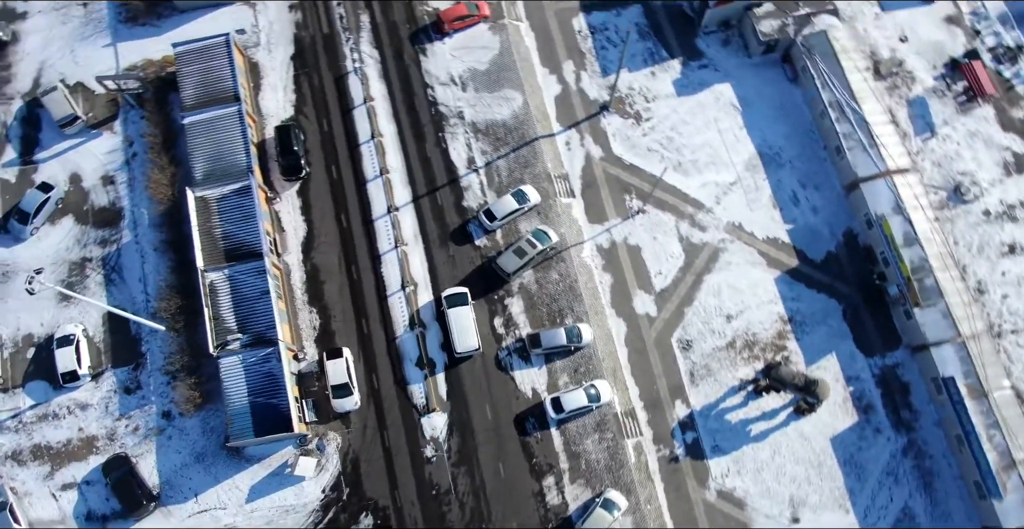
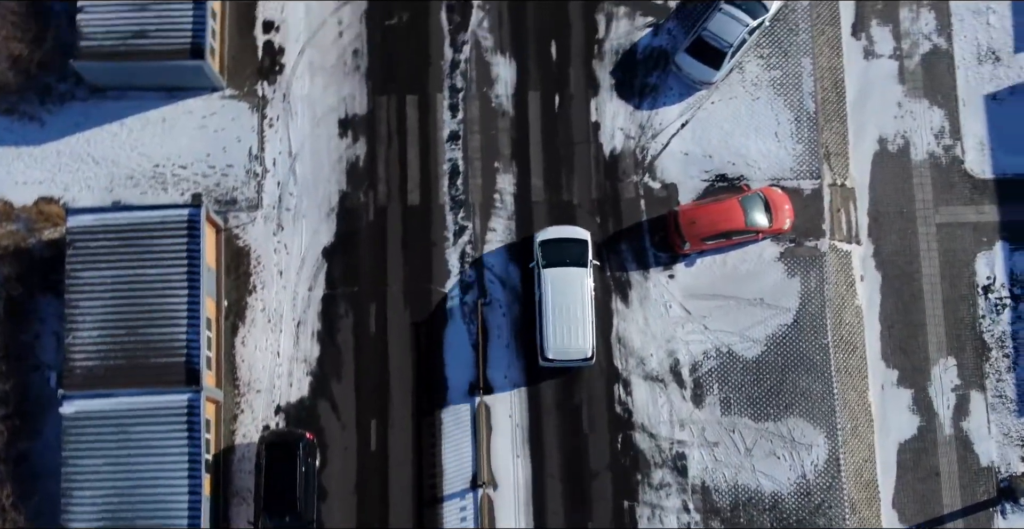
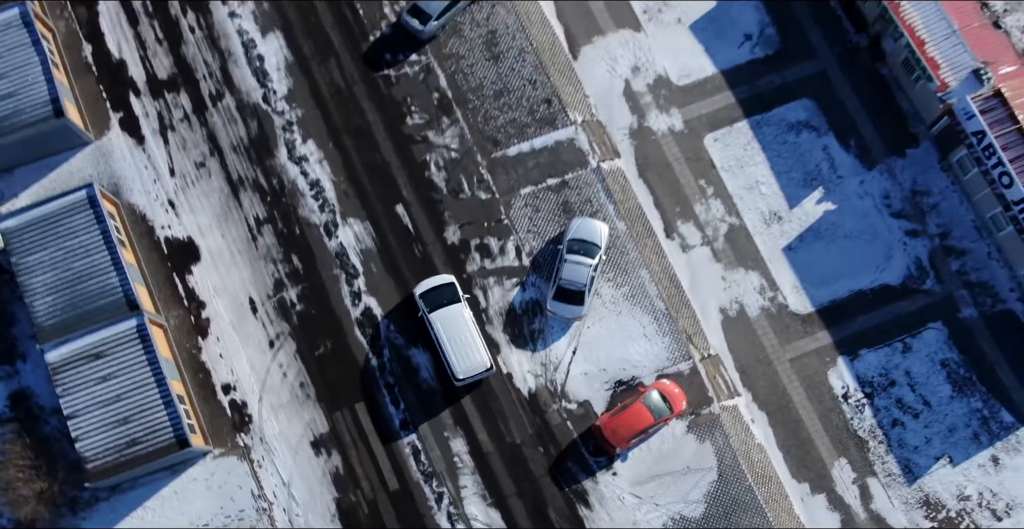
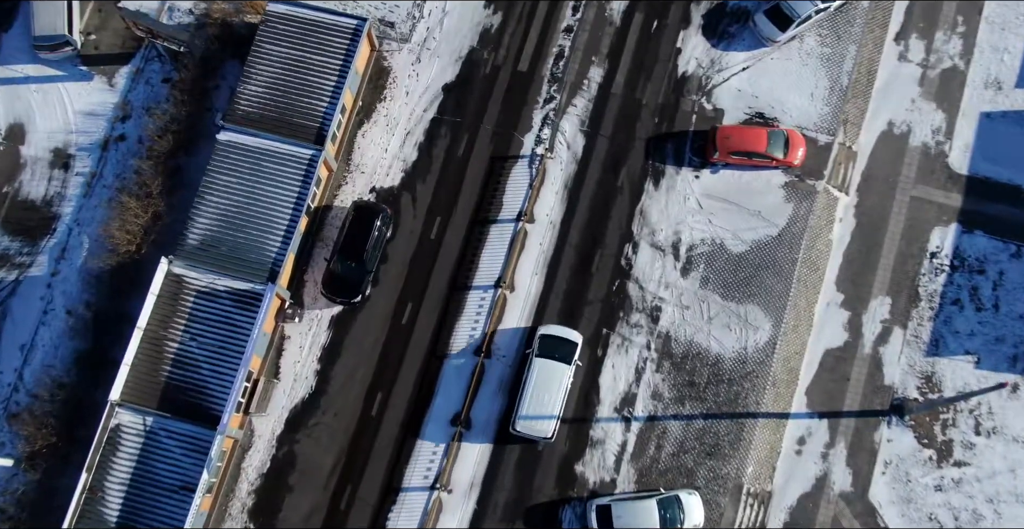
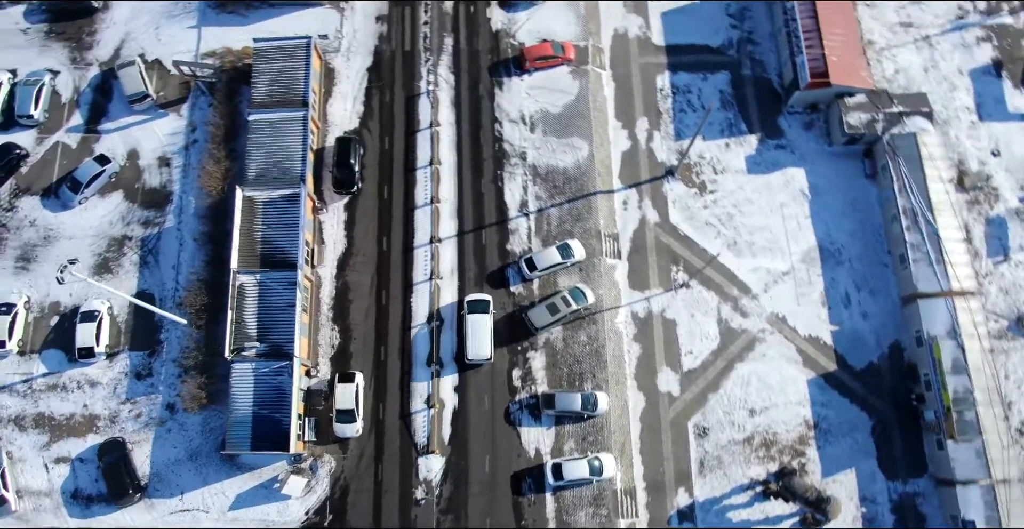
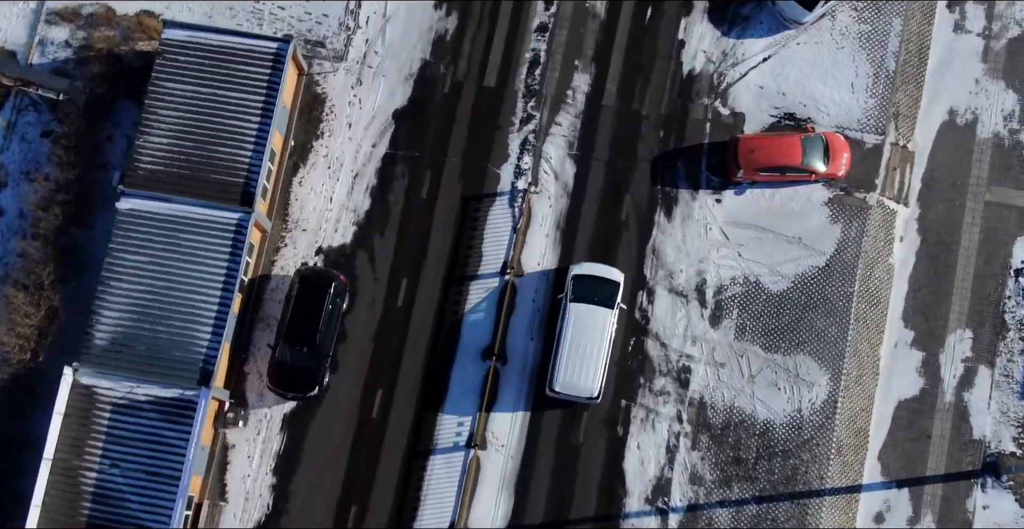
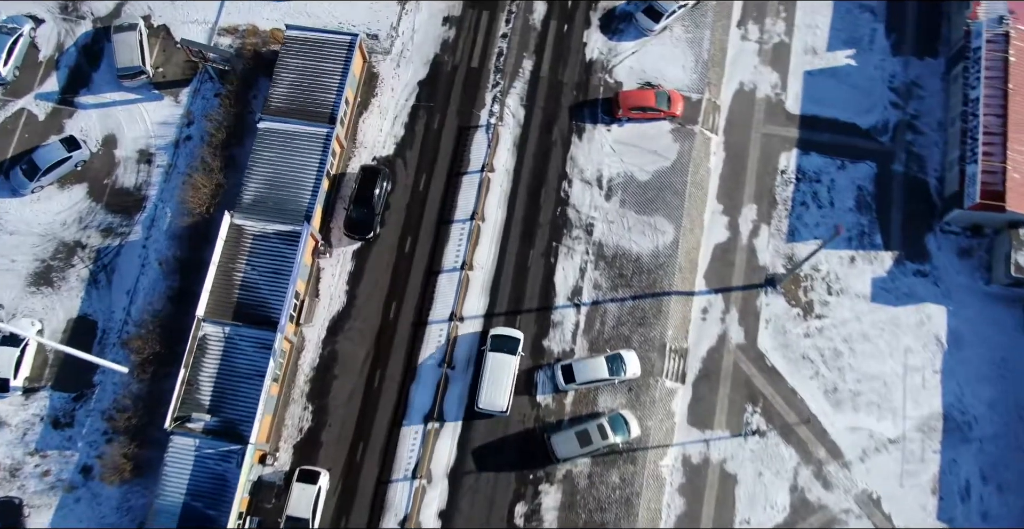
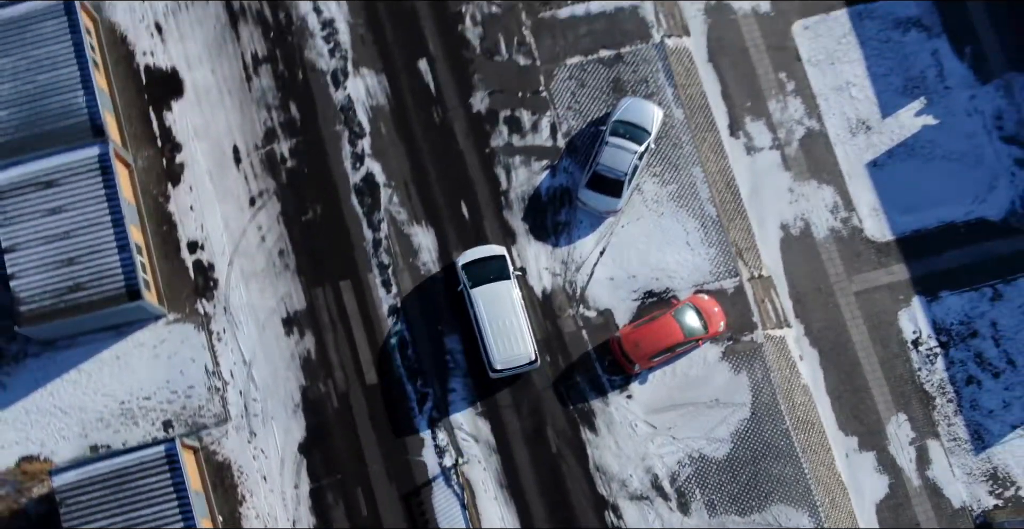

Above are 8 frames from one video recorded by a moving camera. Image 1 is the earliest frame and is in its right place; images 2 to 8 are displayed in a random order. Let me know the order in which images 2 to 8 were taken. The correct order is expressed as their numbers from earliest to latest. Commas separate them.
5, 7, 4, 6, 2, 8, 3
